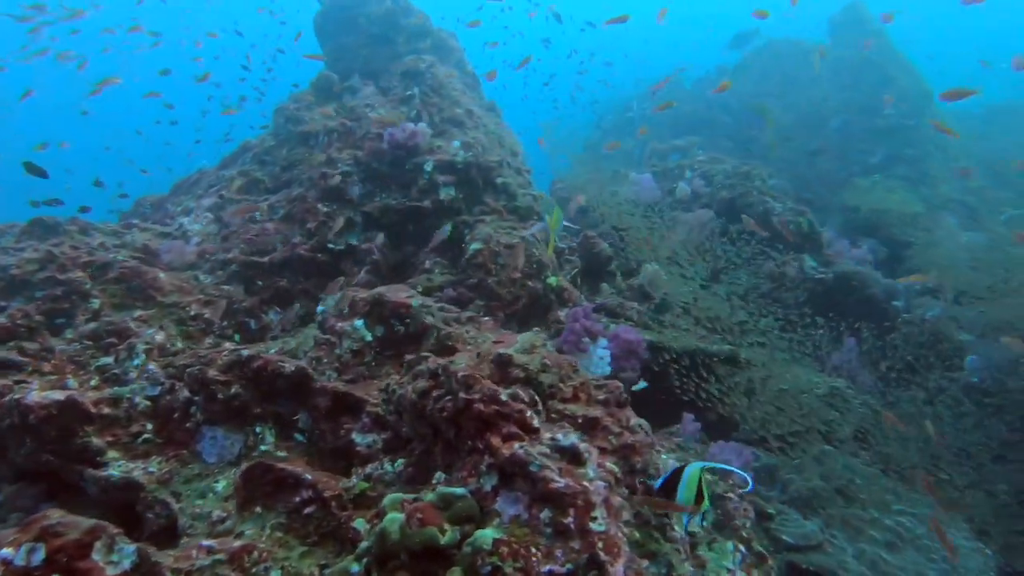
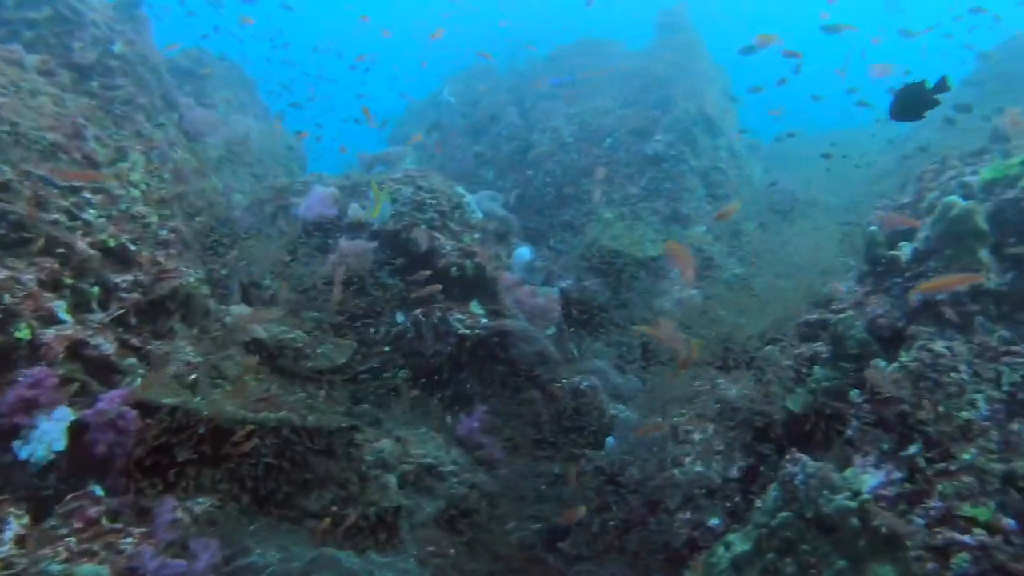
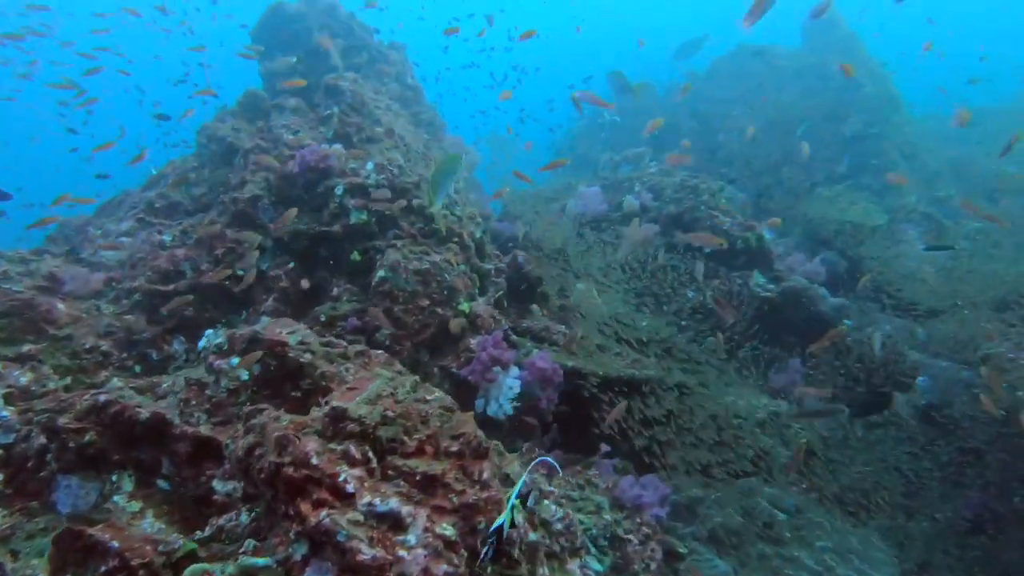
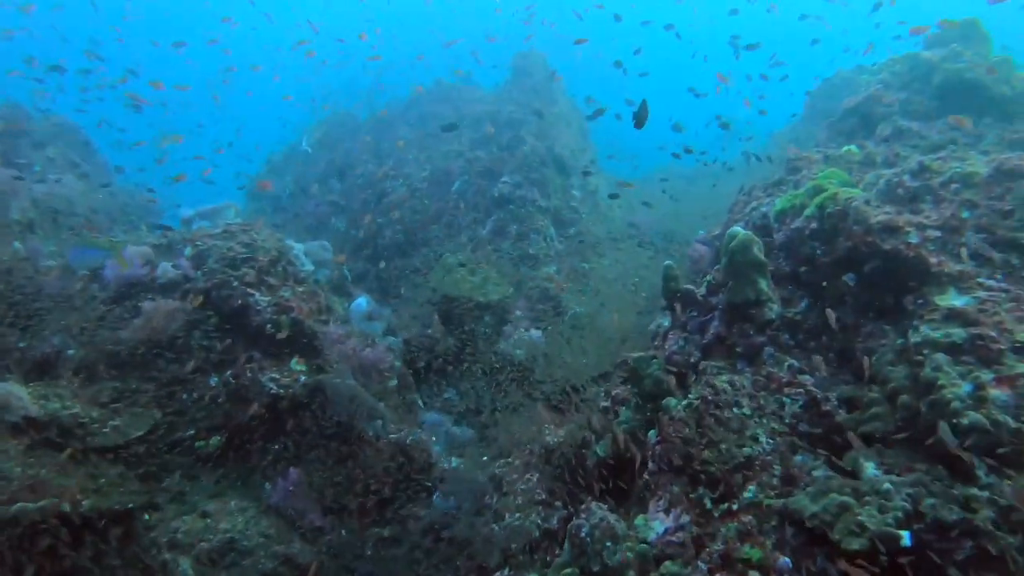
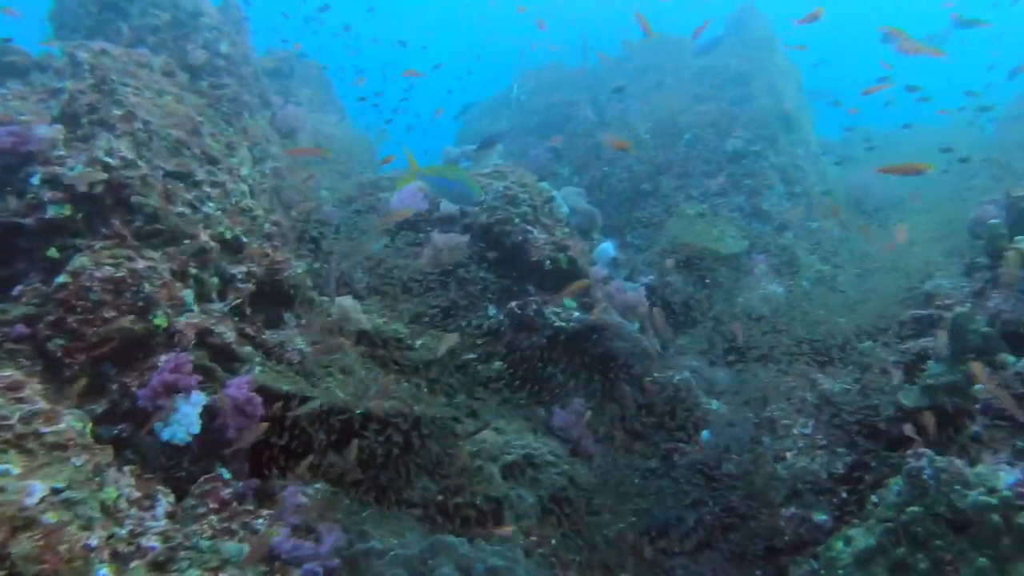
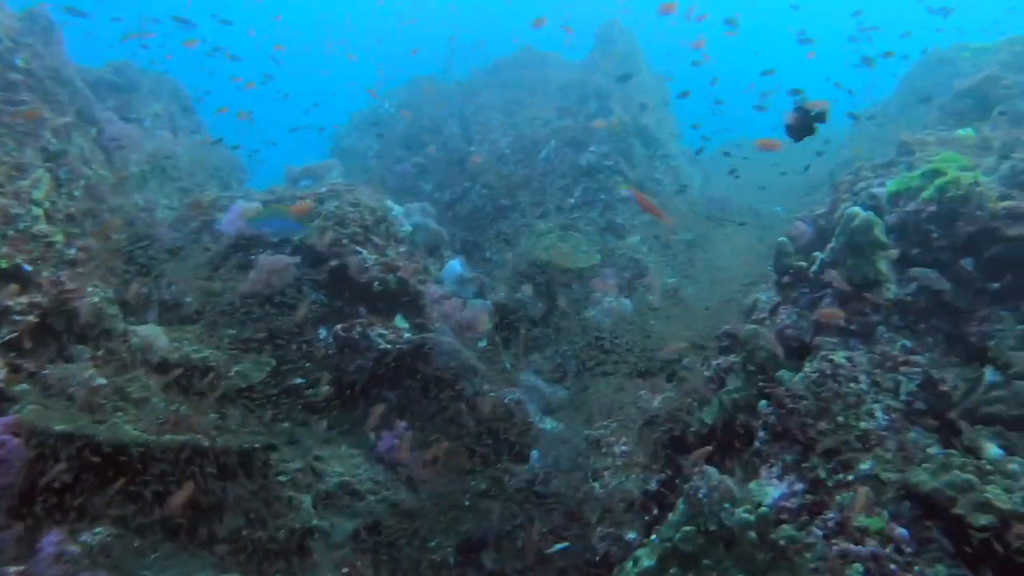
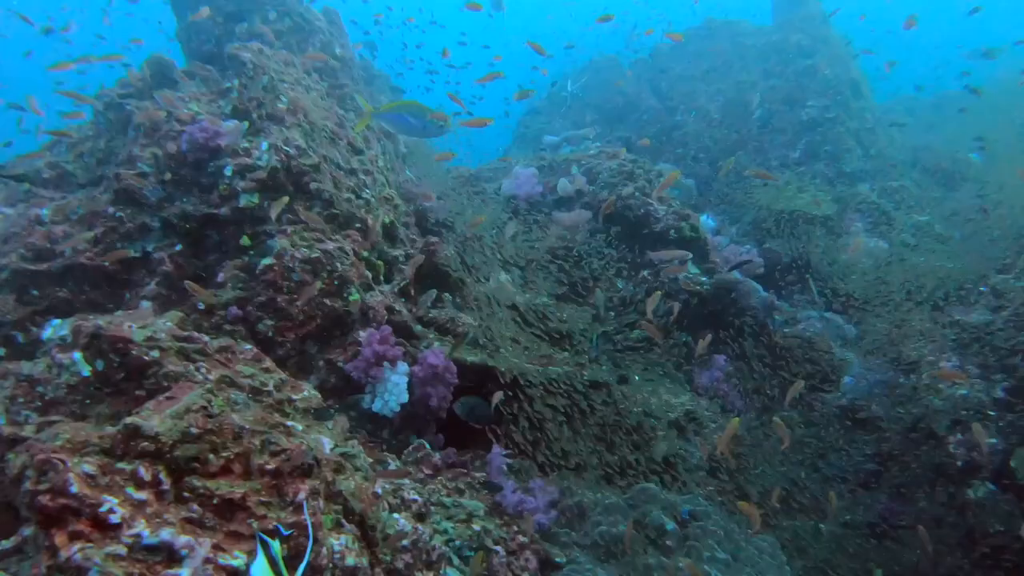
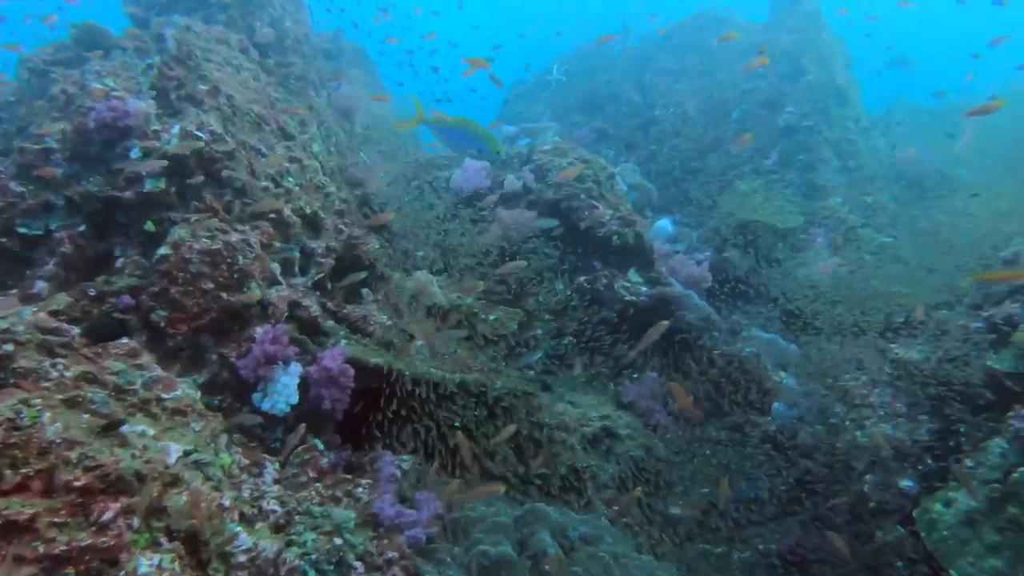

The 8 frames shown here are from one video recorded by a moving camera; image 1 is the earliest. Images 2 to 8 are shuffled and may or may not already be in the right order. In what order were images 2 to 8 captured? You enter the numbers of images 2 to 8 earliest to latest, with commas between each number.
3, 7, 8, 5, 2, 6, 4
